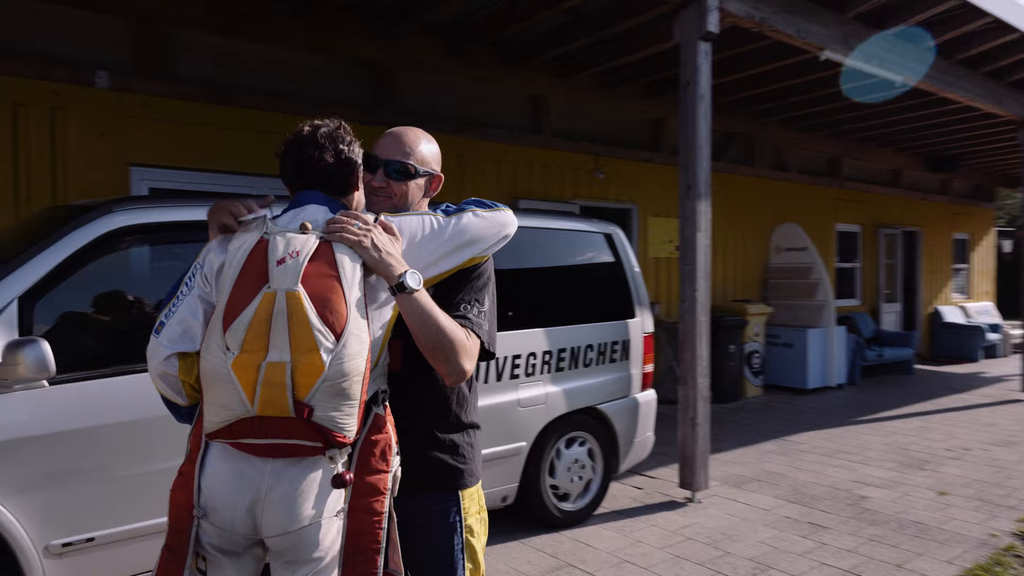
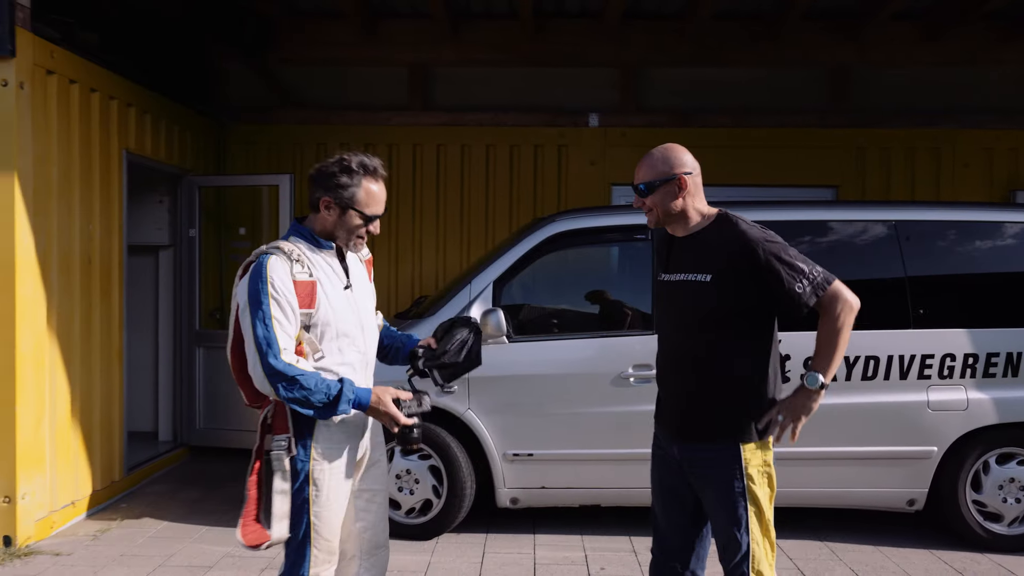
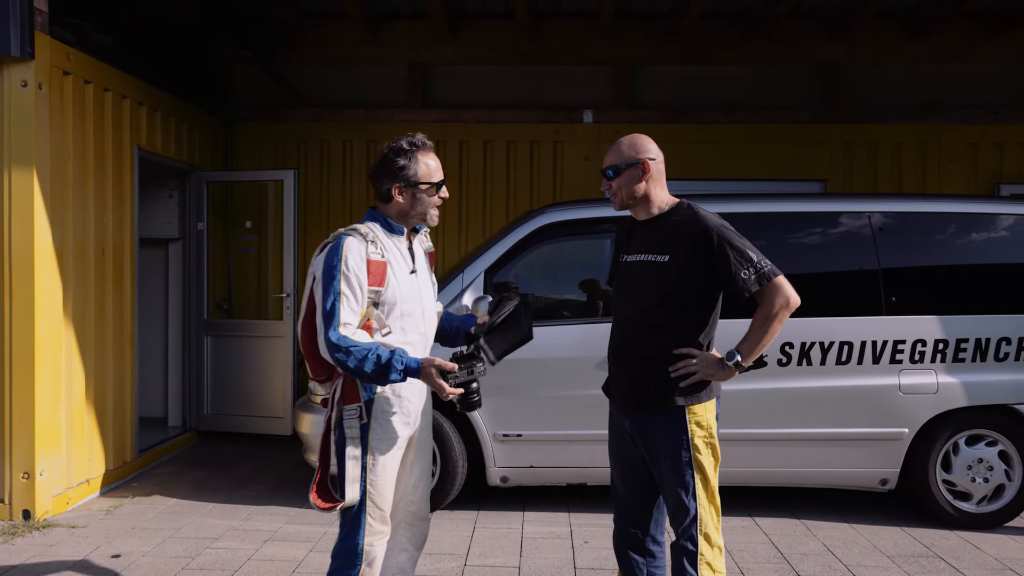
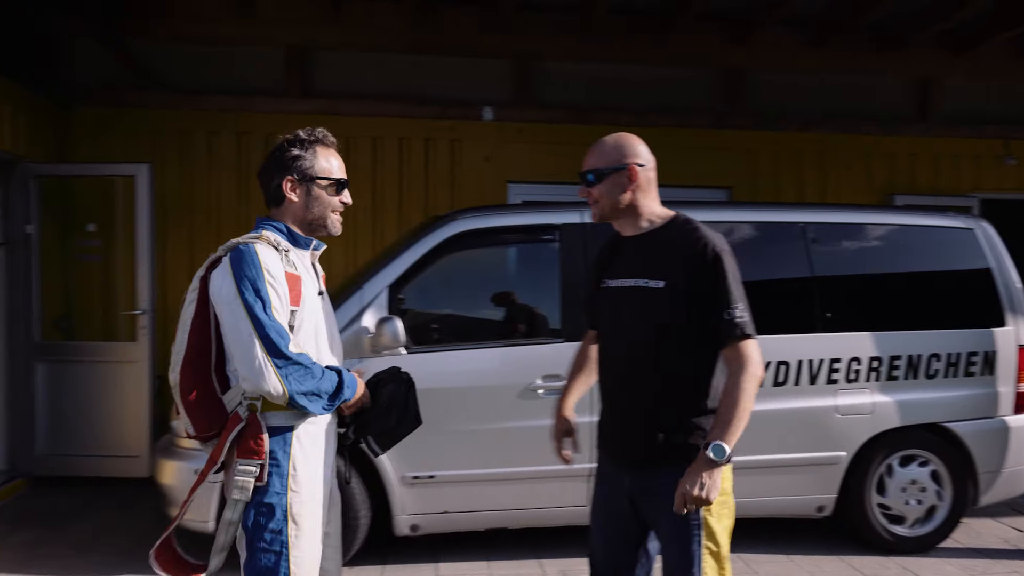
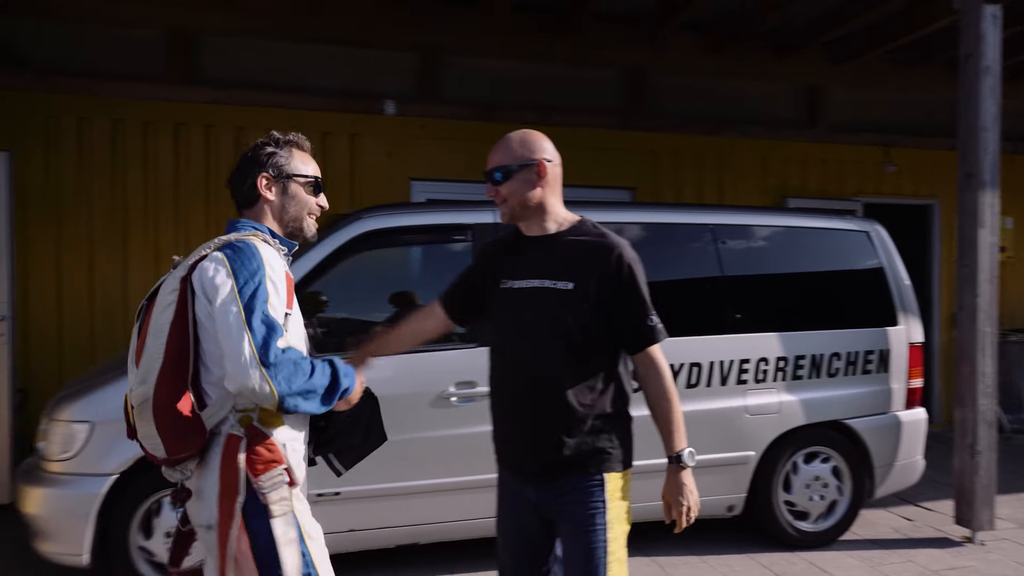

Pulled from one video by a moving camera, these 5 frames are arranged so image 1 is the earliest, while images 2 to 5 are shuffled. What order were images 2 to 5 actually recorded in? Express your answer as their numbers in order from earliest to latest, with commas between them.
5, 4, 2, 3
